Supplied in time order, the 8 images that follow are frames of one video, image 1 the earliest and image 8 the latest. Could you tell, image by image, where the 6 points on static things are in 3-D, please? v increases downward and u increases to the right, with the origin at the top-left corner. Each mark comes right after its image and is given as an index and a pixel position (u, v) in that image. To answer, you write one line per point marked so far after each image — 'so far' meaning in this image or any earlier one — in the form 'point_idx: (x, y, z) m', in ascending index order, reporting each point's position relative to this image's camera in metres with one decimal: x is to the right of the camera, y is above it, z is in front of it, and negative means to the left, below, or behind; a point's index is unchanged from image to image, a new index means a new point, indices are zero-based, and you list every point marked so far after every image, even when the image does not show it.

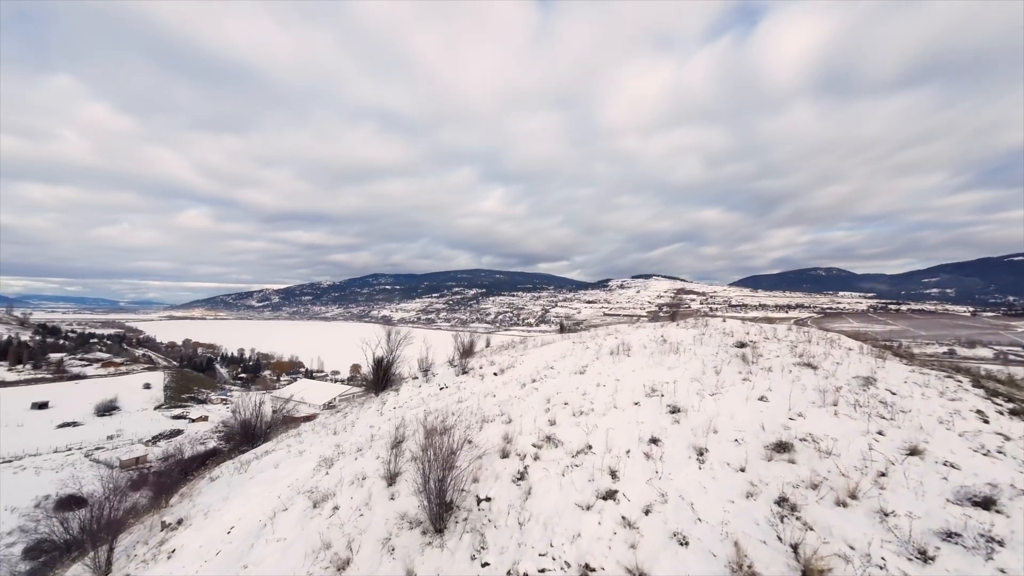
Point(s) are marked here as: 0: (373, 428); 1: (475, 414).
0: (-1.2, -1.3, +4.9) m
1: (-0.3, -1.0, +4.5) m
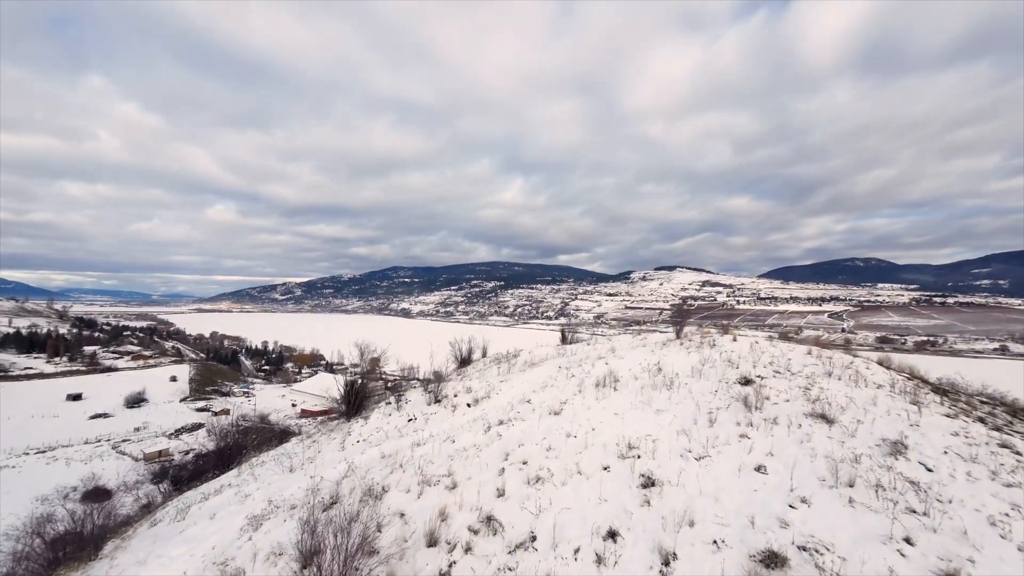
0: (-1.6, -1.6, +4.6) m
1: (-0.7, -1.3, +4.1) m
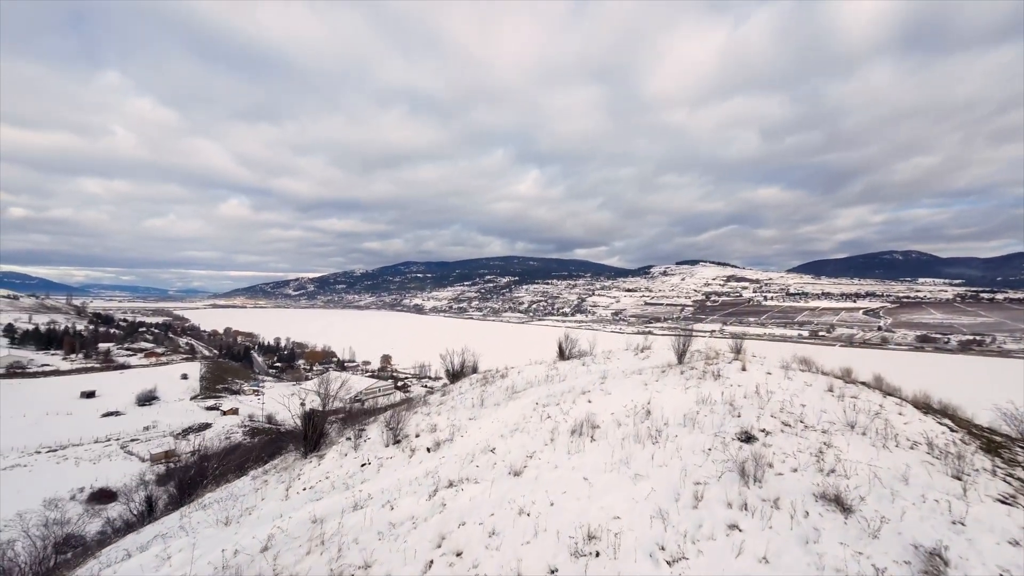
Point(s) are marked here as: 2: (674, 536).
0: (-2.0, -1.9, +4.0) m
1: (-1.1, -1.6, +3.4) m
2: (+0.9, -1.4, +3.0) m
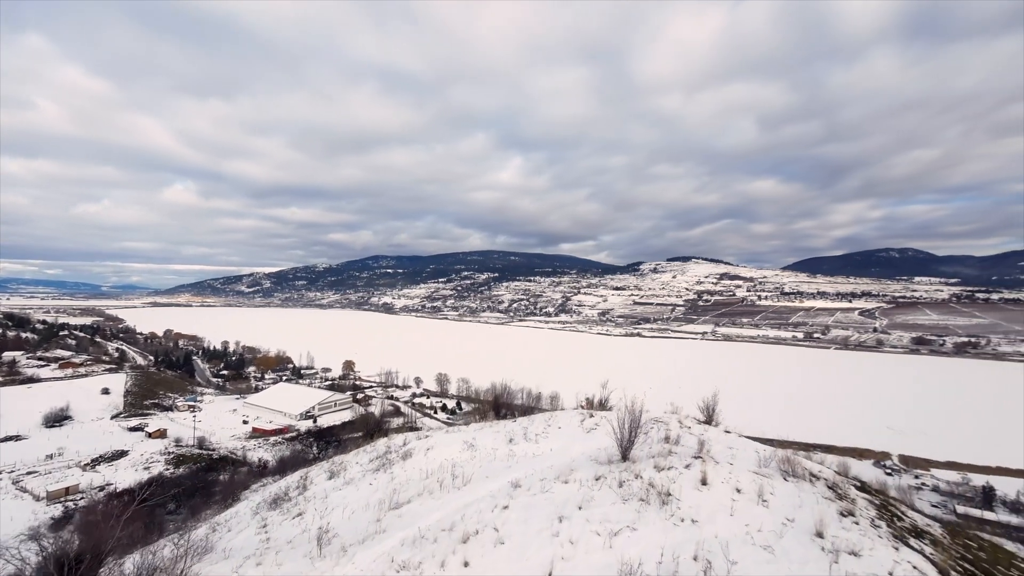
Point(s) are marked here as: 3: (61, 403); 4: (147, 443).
0: (-2.3, -2.3, +2.1) m
1: (-1.3, -2.0, +1.6) m
2: (+0.7, -1.8, +1.3) m
3: (-13.9, -3.5, +17.0) m
4: (-9.9, -4.2, +14.8) m
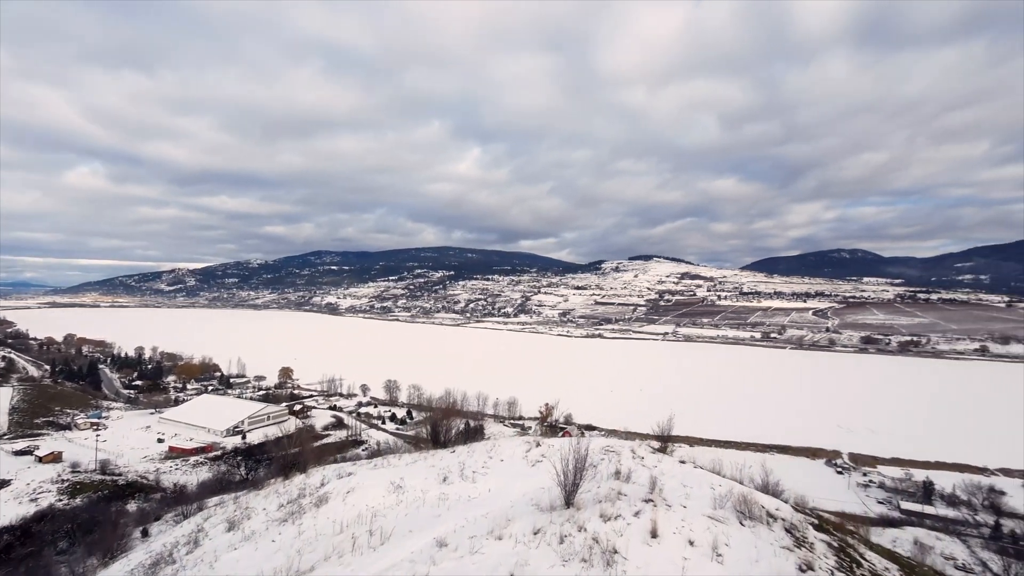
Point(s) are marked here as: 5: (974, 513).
0: (-1.7, -2.4, +0.5) m
1: (-0.8, -2.1, +0.1) m
2: (+1.3, -1.9, -0.1) m
3: (-14.9, -3.4, +14.0) m
4: (-10.7, -4.2, +12.3) m
5: (+13.1, -6.3, +16.3) m
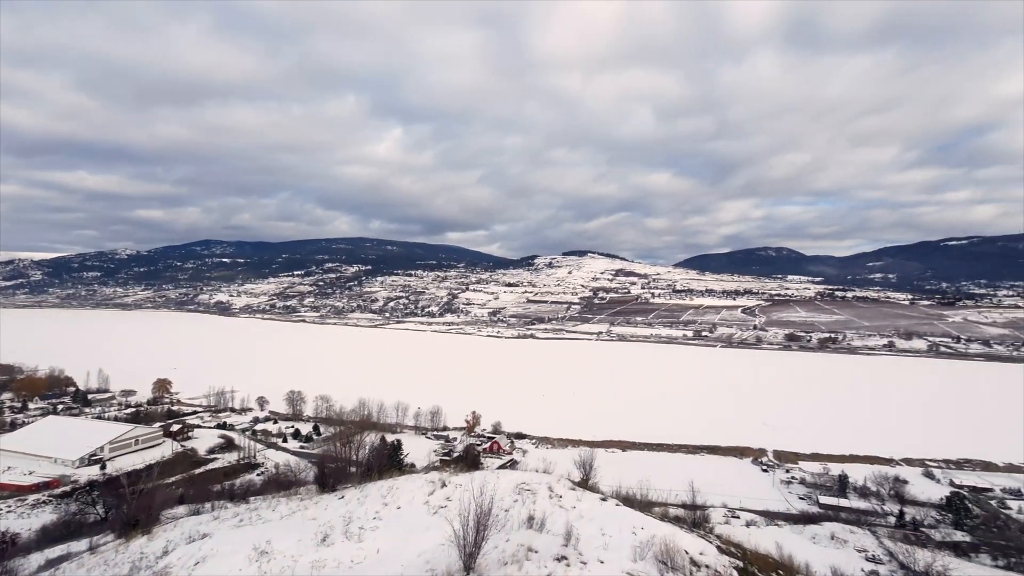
0: (-1.4, -2.4, -1.7) m
1: (-0.4, -2.2, -2.0) m
2: (+1.6, -2.0, -1.8) m
3: (-16.4, -3.3, +9.9) m
4: (-12.0, -4.1, +8.7) m
5: (+11.0, -6.3, +16.1) m
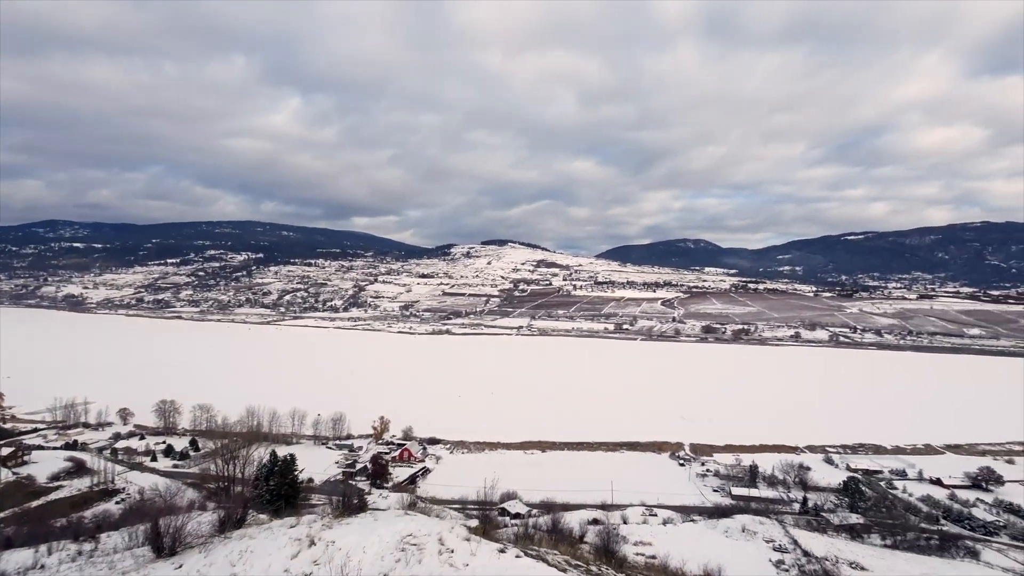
0: (-1.4, -2.8, -3.3) m
1: (-0.3, -2.7, -3.4) m
2: (+1.7, -2.5, -3.0) m
3: (-17.8, -3.3, +6.1) m
4: (-13.3, -4.1, +5.6) m
5: (+8.4, -6.2, +16.2) m
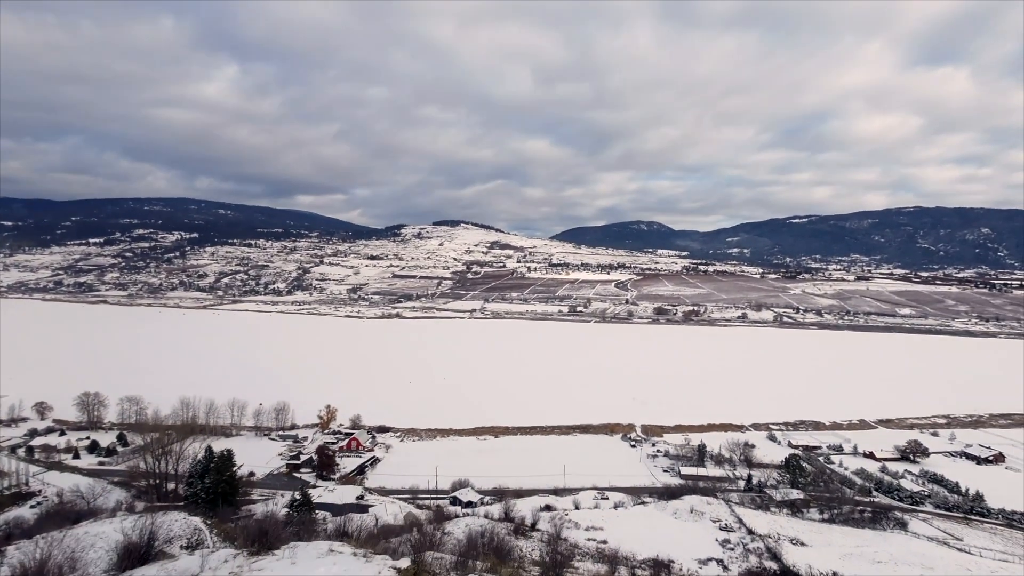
0: (-1.2, -3.2, -3.7) m
1: (-0.1, -3.0, -3.7) m
2: (+1.8, -2.8, -3.1) m
3: (-18.4, -3.2, +4.4) m
4: (-13.8, -4.1, +4.3) m
5: (+7.0, -5.8, +16.7) m
